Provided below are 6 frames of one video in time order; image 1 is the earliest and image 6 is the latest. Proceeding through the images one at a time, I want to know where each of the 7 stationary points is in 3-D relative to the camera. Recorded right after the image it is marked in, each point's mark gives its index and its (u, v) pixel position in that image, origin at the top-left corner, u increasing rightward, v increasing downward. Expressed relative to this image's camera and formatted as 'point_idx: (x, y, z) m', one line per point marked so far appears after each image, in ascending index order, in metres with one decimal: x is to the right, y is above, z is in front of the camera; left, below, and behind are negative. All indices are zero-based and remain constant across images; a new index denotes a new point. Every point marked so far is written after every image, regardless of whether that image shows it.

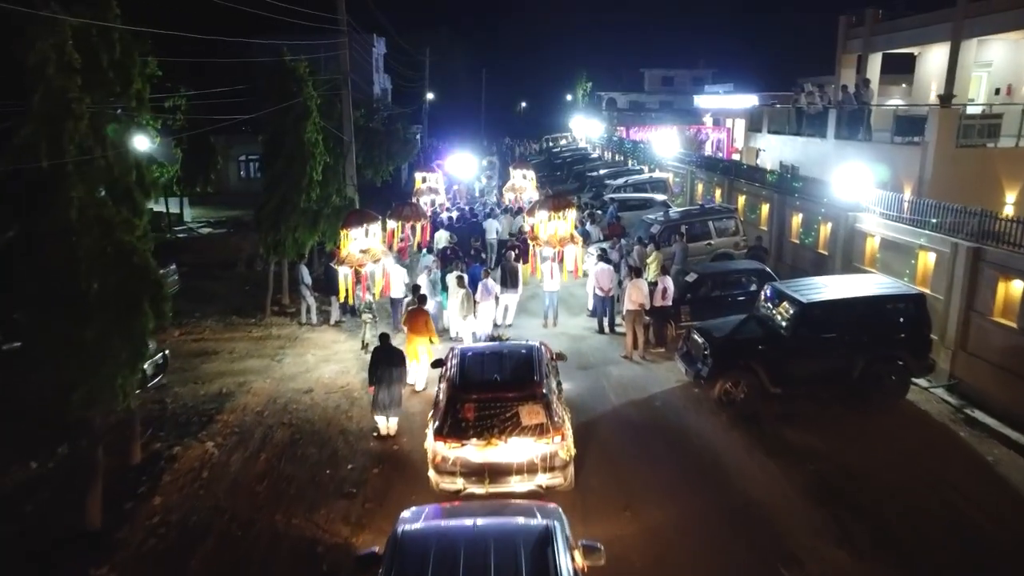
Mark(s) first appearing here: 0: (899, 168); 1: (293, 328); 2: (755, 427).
0: (+7.2, +2.2, +16.2) m
1: (-3.6, -0.7, +14.7) m
2: (+2.8, -1.6, +10.1) m
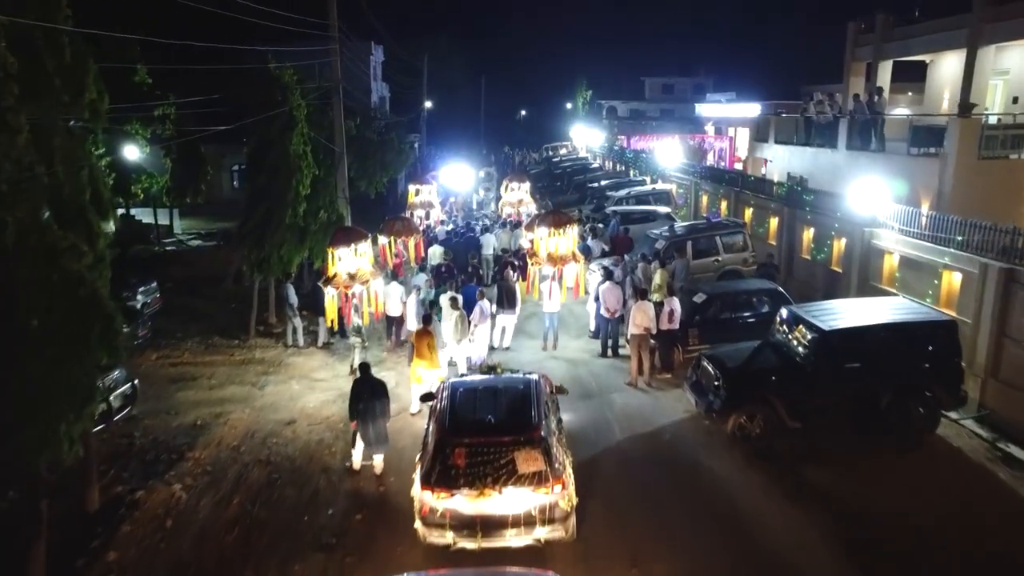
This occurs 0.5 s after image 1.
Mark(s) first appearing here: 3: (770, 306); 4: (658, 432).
0: (+7.1, +1.9, +15.4) m
1: (-3.7, -1.0, +13.9) m
2: (+2.8, -1.9, +9.3) m
3: (+3.8, -0.3, +12.9) m
4: (+1.7, -1.7, +10.3) m
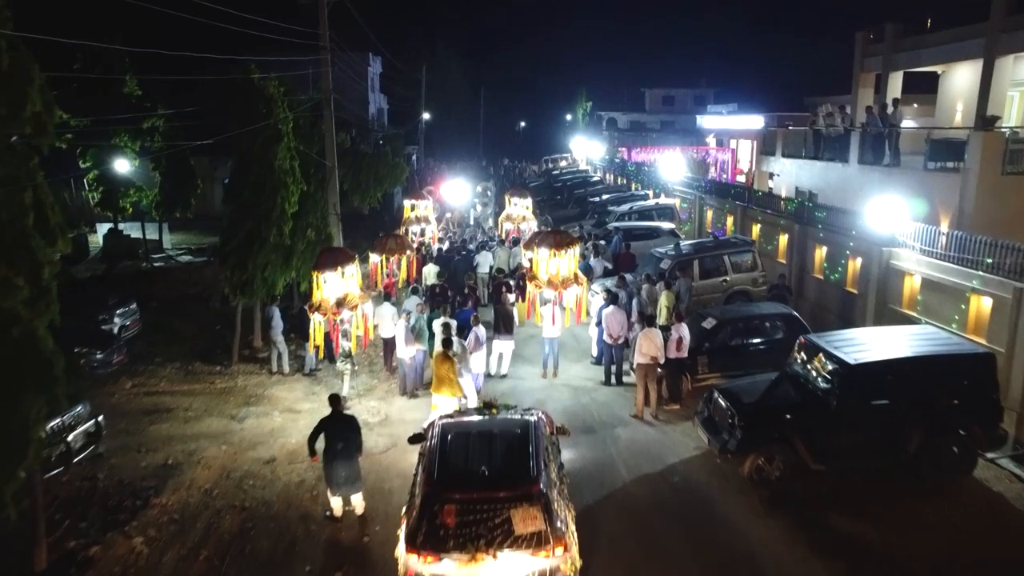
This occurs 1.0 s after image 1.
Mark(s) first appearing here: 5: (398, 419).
0: (+7.1, +1.5, +14.7) m
1: (-3.7, -1.3, +13.1) m
2: (+2.7, -2.2, +8.5) m
3: (+3.8, -0.6, +12.2) m
4: (+1.7, -2.0, +9.5) m
5: (-1.5, -1.7, +11.8) m
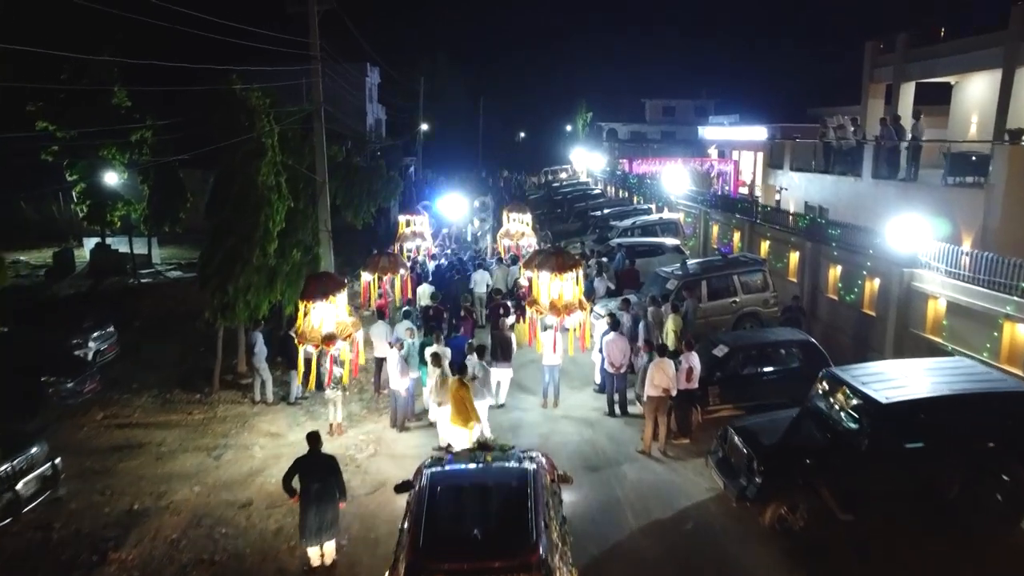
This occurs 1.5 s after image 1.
0: (+7.1, +1.2, +13.9) m
1: (-3.7, -1.7, +12.3) m
2: (+2.7, -2.5, +7.7) m
3: (+3.7, -0.9, +11.4) m
4: (+1.7, -2.3, +8.7) m
5: (-1.5, -2.0, +11.0) m
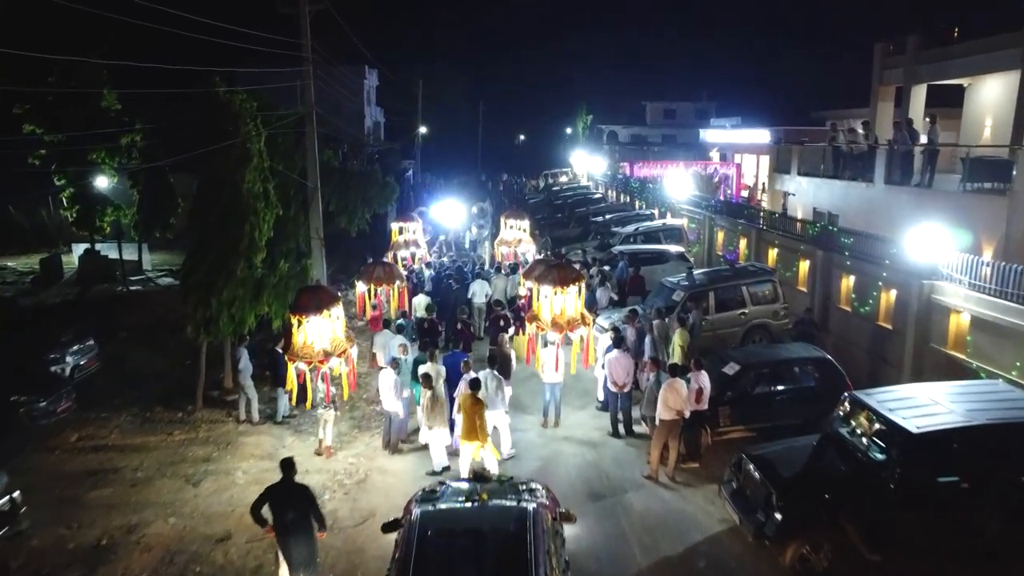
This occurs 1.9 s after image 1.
0: (+7.0, +1.0, +13.3) m
1: (-3.8, -1.8, +11.6) m
2: (+2.7, -2.6, +7.0) m
3: (+3.7, -1.1, +10.7) m
4: (+1.6, -2.5, +8.1) m
5: (-1.6, -2.2, +10.3) m
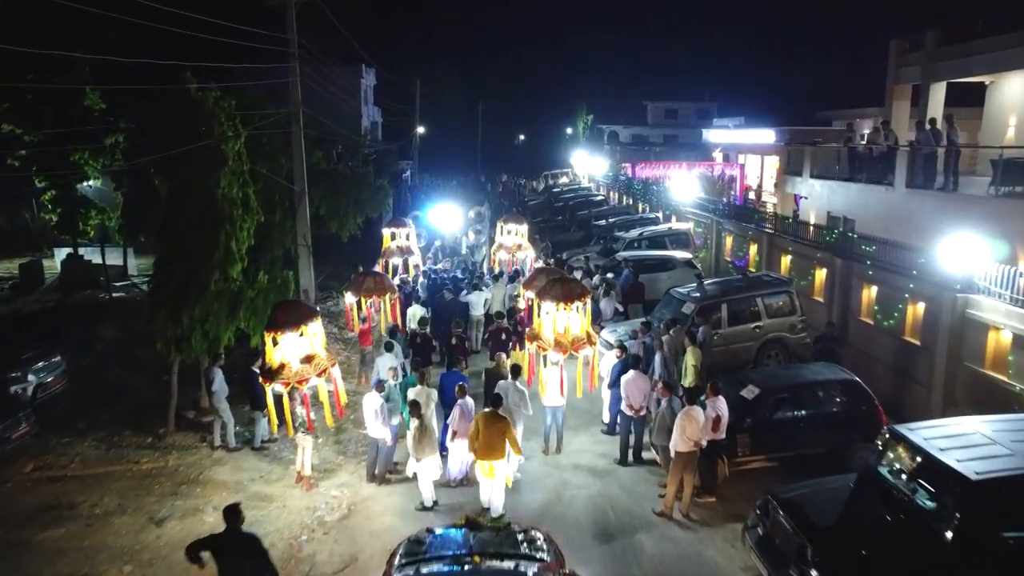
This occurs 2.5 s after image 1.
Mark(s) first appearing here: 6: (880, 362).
0: (+7.0, +0.8, +12.3) m
1: (-3.8, -2.0, +10.7) m
2: (+2.7, -2.8, +6.1) m
3: (+3.7, -1.3, +9.8) m
4: (+1.6, -2.6, +7.1) m
5: (-1.6, -2.4, +9.4) m
6: (+5.5, -1.1, +13.1) m
